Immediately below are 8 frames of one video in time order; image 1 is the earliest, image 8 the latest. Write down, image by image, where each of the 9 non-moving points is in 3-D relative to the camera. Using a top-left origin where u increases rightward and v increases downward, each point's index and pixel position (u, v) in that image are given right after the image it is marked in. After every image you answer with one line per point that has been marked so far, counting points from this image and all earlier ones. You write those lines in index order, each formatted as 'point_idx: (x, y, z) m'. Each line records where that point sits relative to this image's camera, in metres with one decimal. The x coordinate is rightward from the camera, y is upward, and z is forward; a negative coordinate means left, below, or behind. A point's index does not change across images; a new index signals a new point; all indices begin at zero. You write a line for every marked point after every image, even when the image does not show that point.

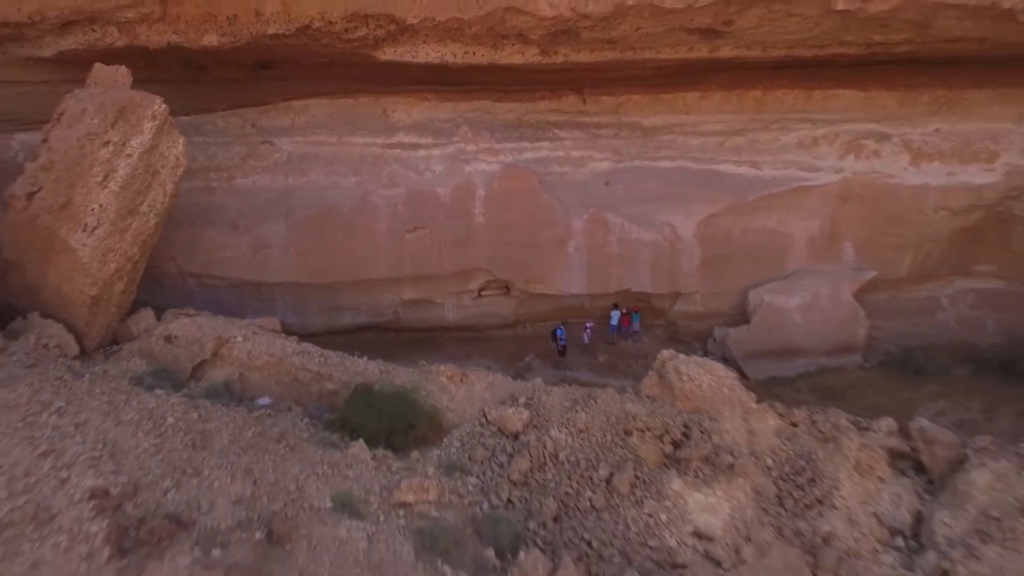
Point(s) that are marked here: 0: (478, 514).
0: (-0.1, -0.7, +1.9) m
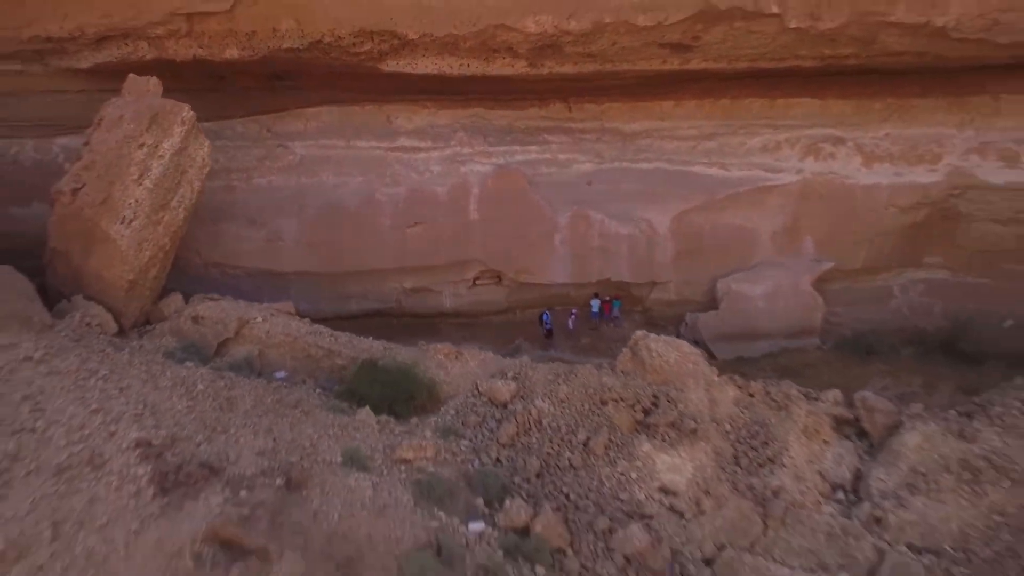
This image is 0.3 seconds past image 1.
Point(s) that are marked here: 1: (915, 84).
0: (-0.1, -0.6, +2.1) m
1: (+1.8, +1.0, +2.9) m
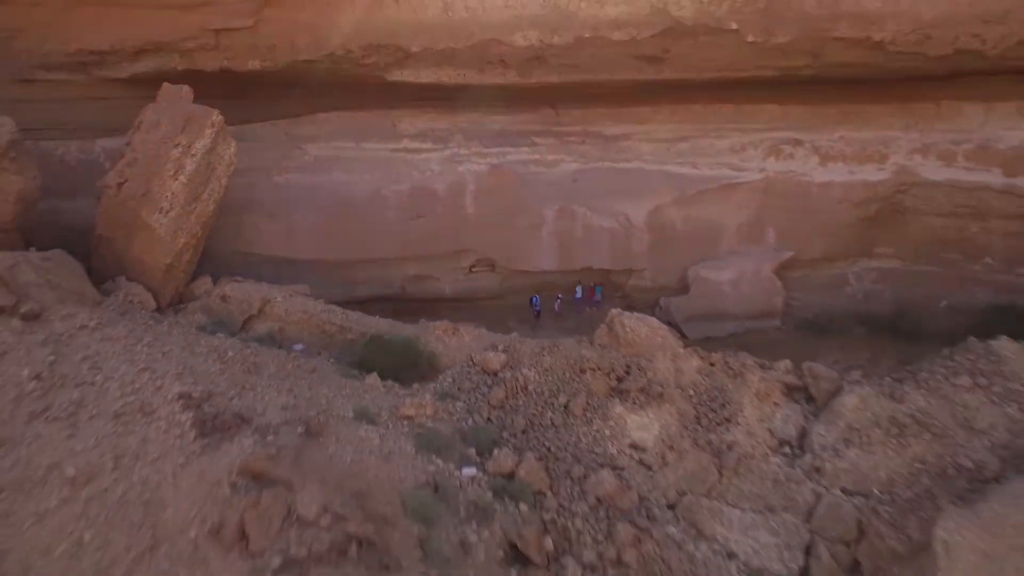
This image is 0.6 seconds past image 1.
0: (-0.2, -0.5, +2.4) m
1: (+1.8, +1.0, +3.2) m
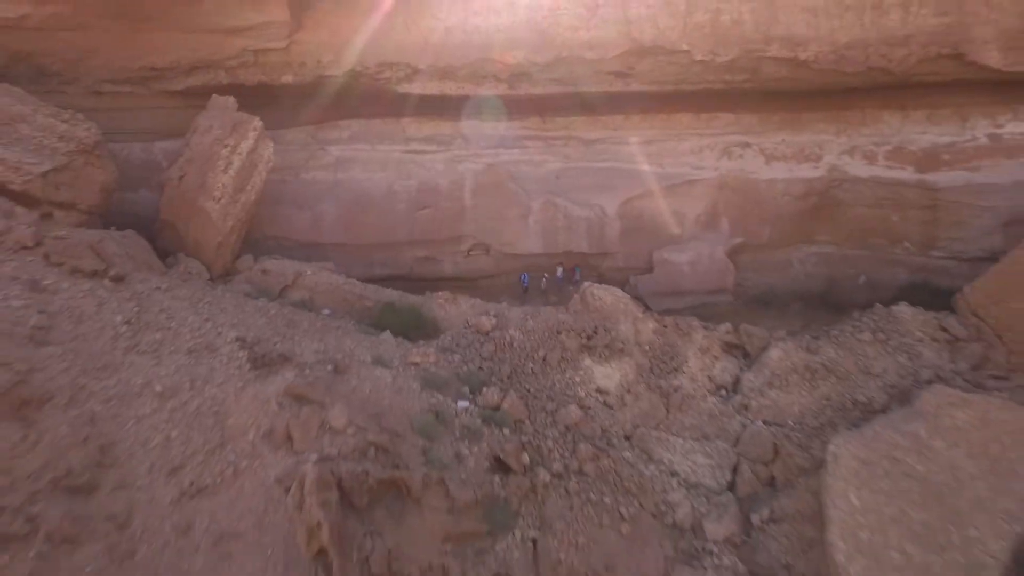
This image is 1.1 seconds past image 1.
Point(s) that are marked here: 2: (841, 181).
0: (-0.3, -0.4, +3.0) m
1: (+1.7, +1.1, +3.8) m
2: (+2.0, +0.6, +3.7) m
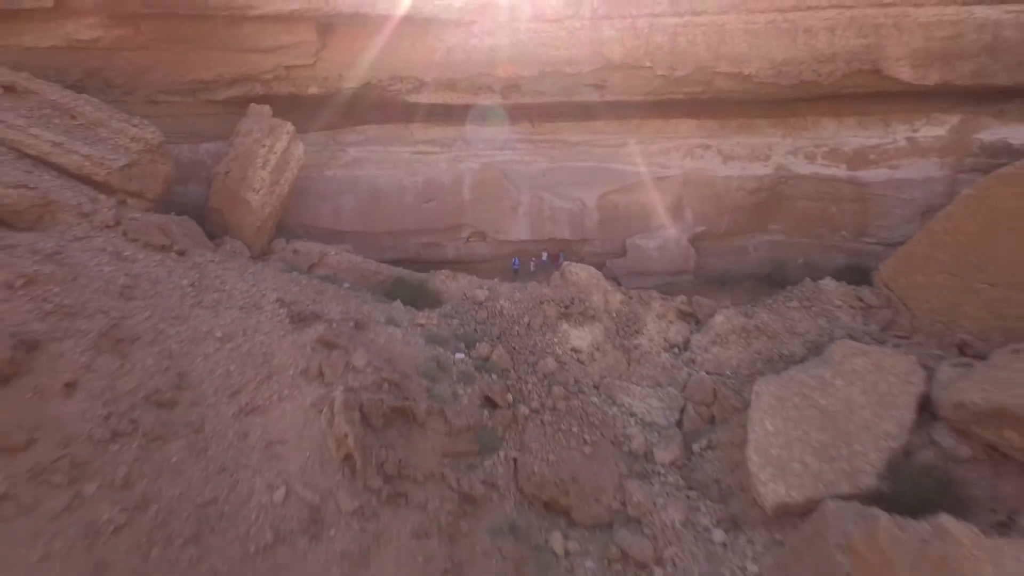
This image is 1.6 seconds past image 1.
0: (-0.3, -0.3, +3.6) m
1: (+1.7, +1.3, +4.4) m
2: (+1.9, +0.8, +4.3) m
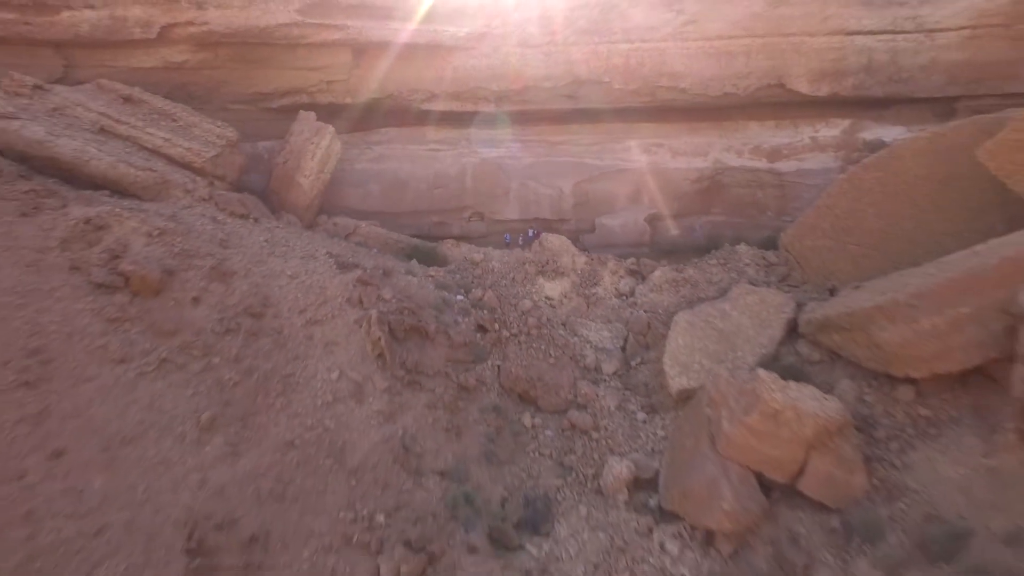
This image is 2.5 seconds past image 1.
0: (-0.4, 0.0, +4.8) m
1: (+1.6, +1.6, +5.5) m
2: (+1.8, +1.1, +5.4) m
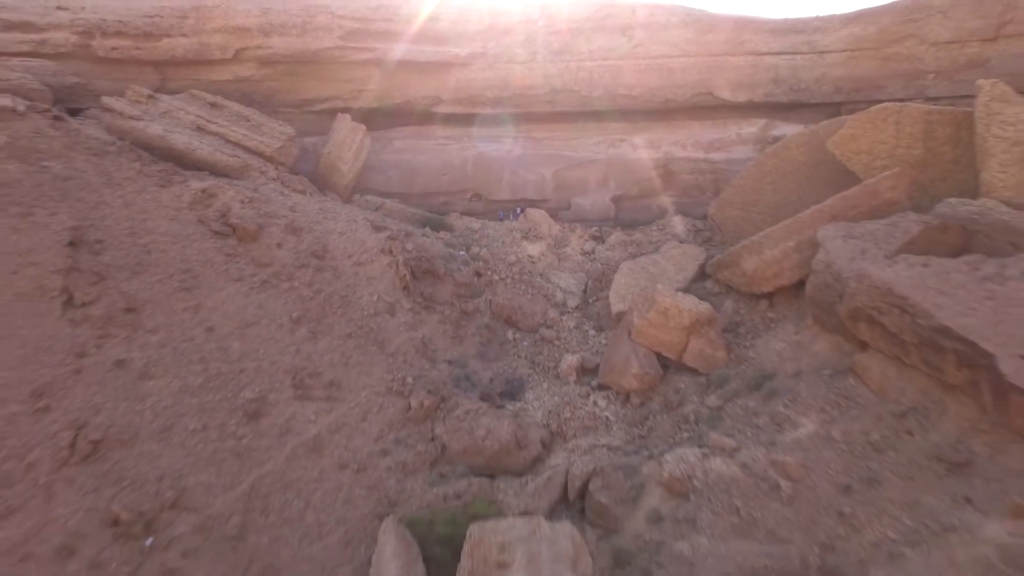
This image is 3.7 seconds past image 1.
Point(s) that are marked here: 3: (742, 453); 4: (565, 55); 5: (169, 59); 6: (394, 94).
0: (-0.5, +0.5, +6.4) m
1: (+1.5, +2.0, +7.1) m
2: (+1.7, +1.5, +7.0) m
3: (+1.3, -0.9, +3.6) m
4: (+0.6, +2.7, +7.2) m
5: (-3.8, +2.6, +6.8) m
6: (-1.4, +2.3, +7.2) m
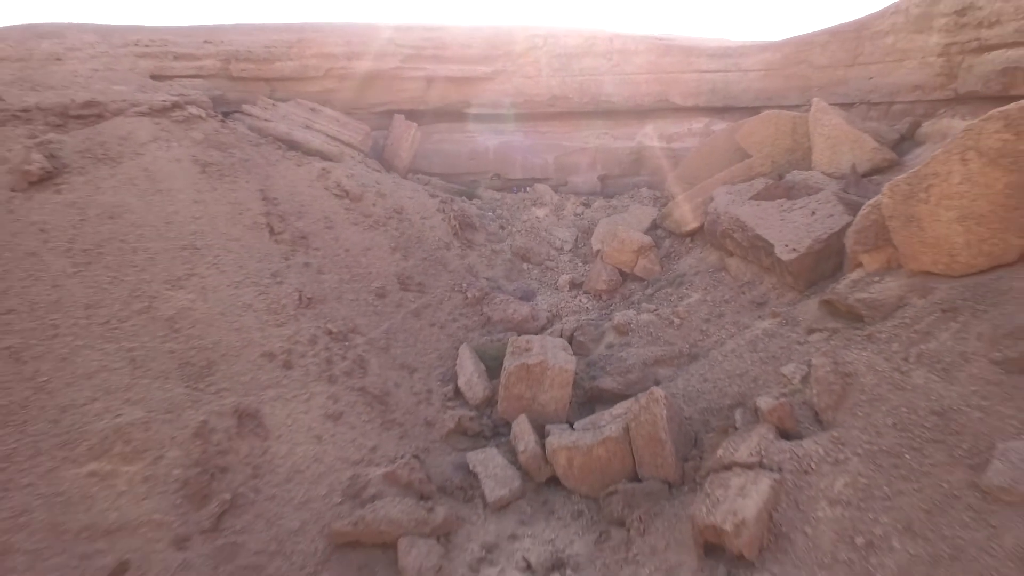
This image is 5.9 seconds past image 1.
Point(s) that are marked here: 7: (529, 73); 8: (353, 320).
0: (-0.3, +1.2, +9.2) m
1: (+1.7, +2.8, +9.9) m
2: (+1.9, +2.2, +9.8) m
3: (+1.5, -0.2, +6.4) m
4: (+0.8, +3.5, +9.9) m
5: (-3.6, +3.3, +9.6) m
6: (-1.2, +3.0, +10.0) m
7: (+0.3, +3.5, +10.0) m
8: (-1.6, -0.3, +6.1) m
